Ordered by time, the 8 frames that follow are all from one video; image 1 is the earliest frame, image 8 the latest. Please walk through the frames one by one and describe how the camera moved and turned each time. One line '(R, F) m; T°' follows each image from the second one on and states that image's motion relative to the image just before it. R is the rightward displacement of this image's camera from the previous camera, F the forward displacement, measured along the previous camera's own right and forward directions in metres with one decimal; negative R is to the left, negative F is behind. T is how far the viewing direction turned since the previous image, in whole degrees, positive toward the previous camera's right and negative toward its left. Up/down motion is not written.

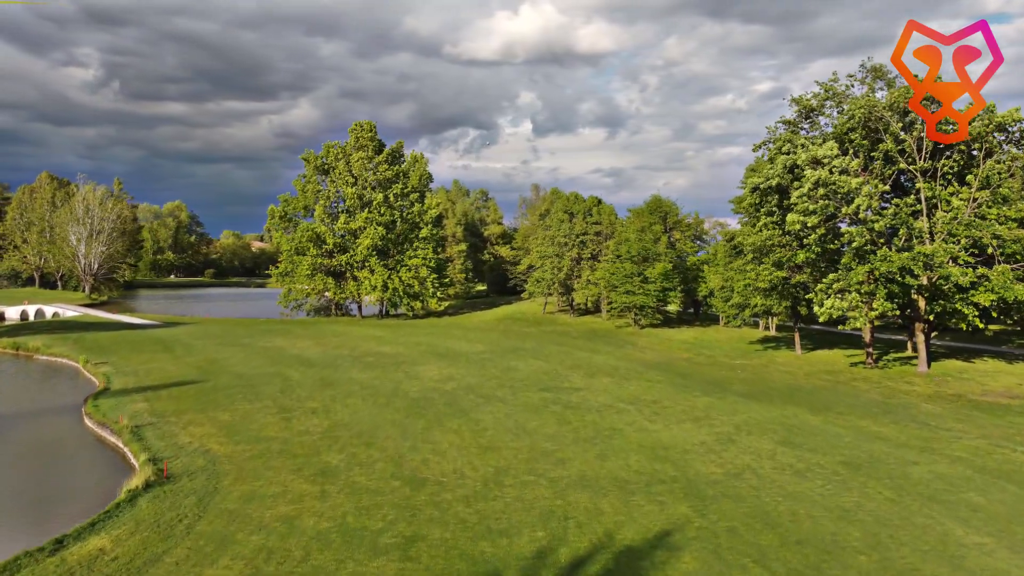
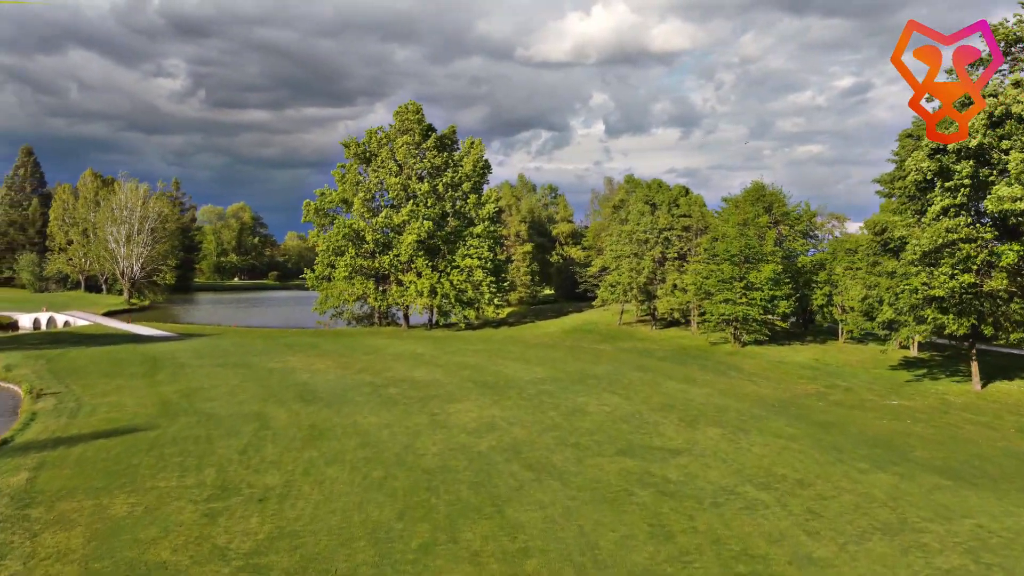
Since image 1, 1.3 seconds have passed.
(+0.1, +6.7) m; -5°
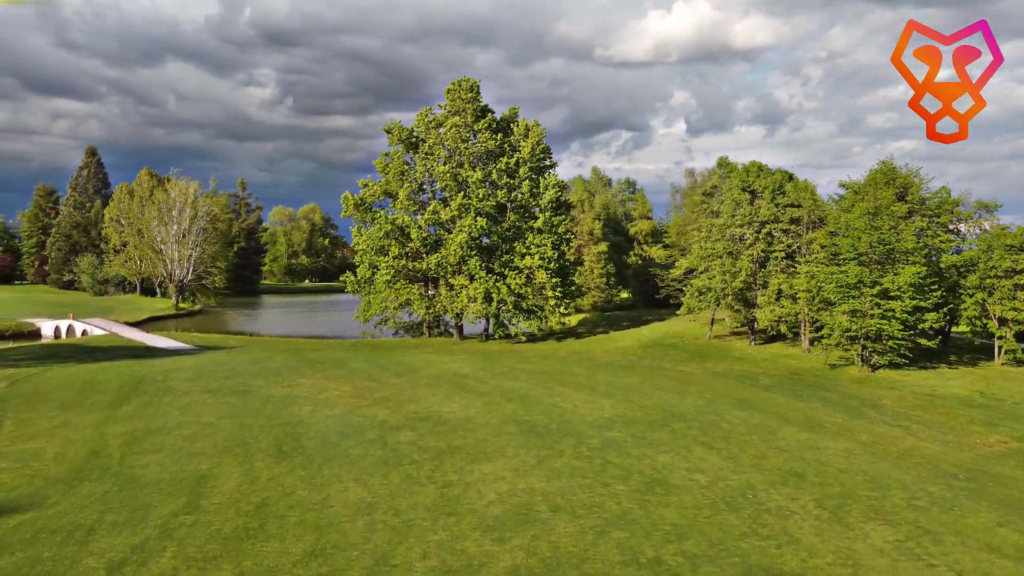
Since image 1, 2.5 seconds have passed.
(+0.5, +5.7) m; -6°
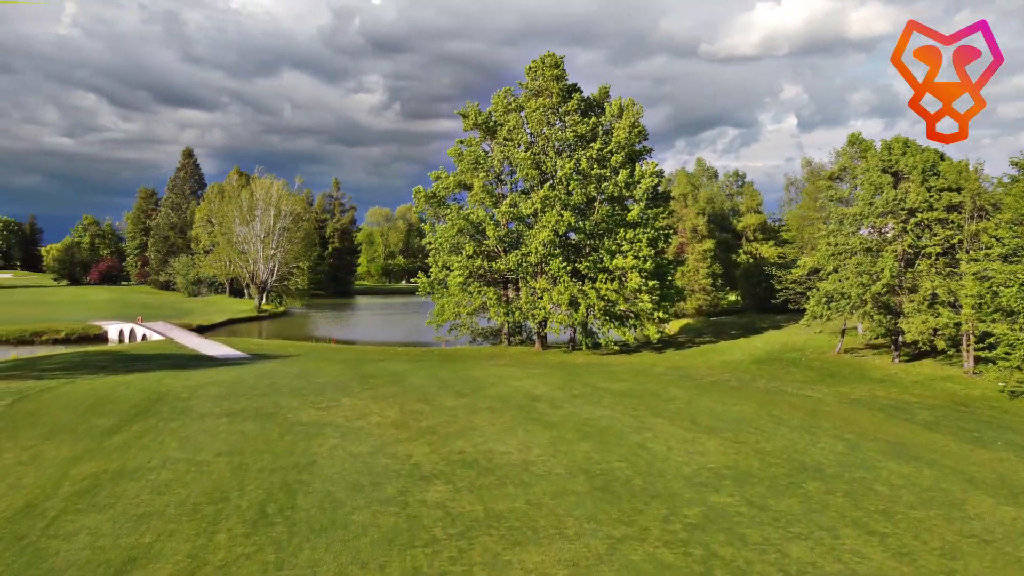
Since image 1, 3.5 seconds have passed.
(+0.5, +4.2) m; -7°
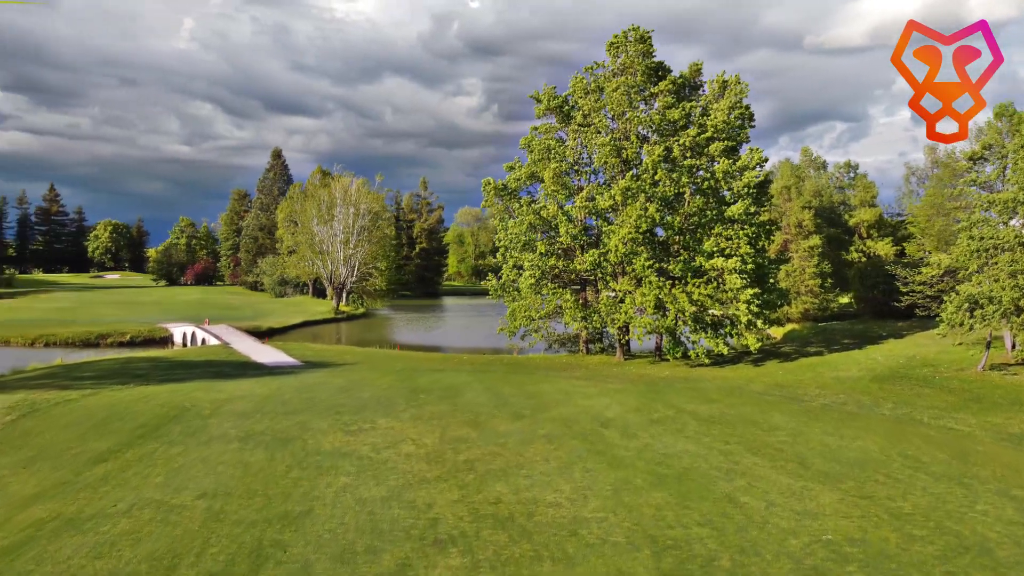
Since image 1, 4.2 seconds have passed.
(+0.6, +3.1) m; -7°
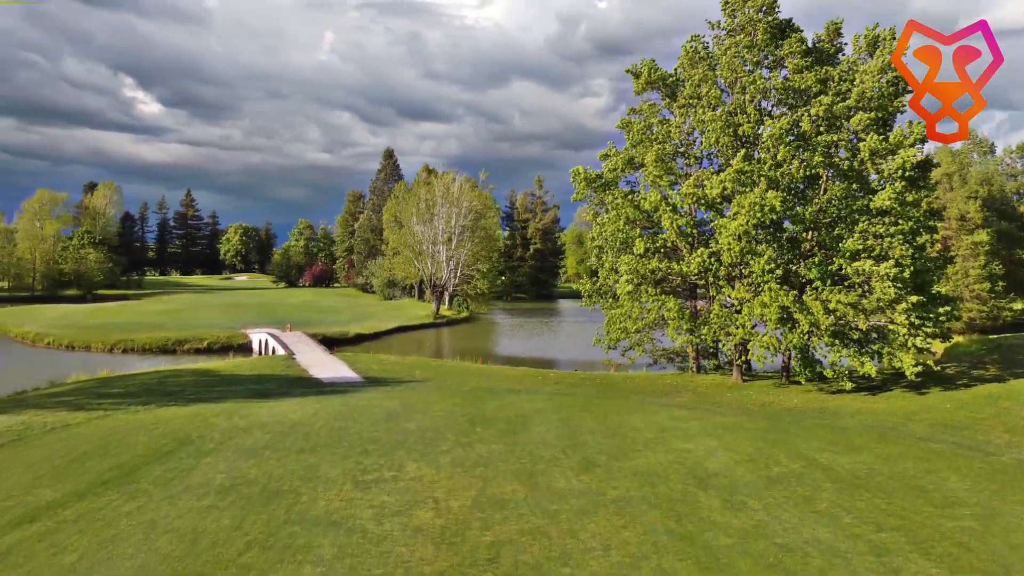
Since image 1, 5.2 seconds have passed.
(+1.0, +4.1) m; -9°
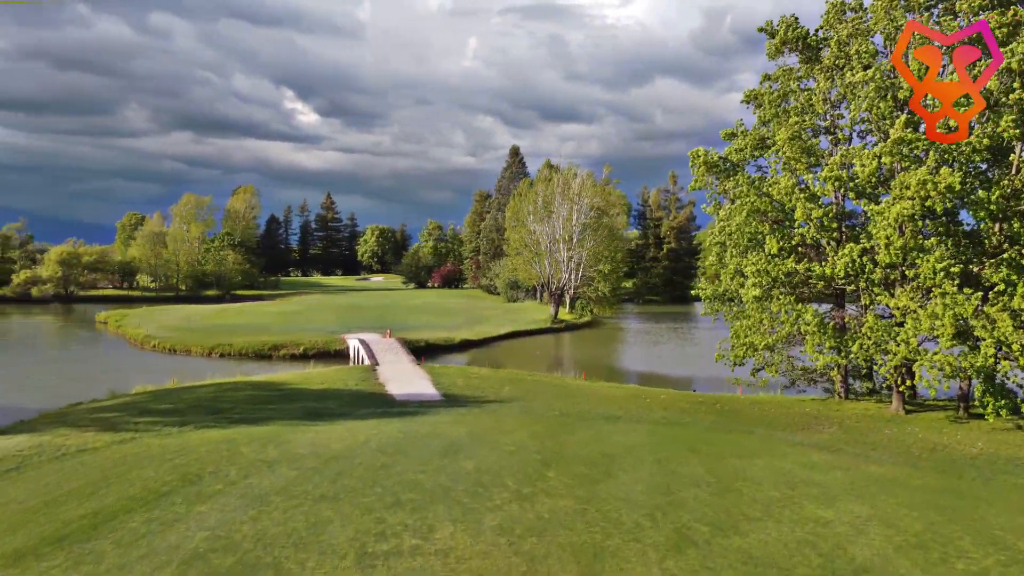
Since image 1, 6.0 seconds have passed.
(+0.9, +3.4) m; -10°
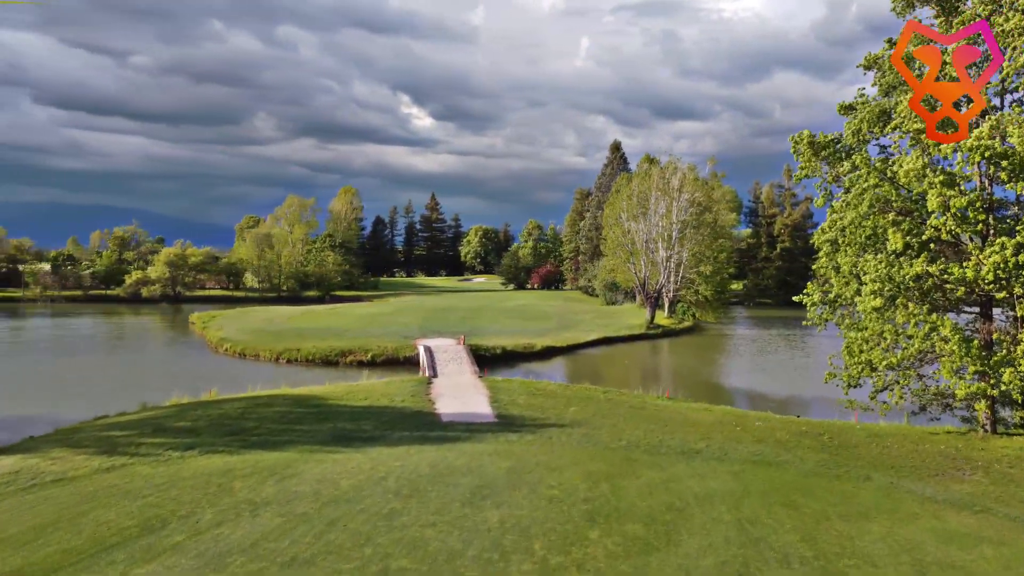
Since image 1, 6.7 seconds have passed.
(+1.0, +2.8) m; -8°
